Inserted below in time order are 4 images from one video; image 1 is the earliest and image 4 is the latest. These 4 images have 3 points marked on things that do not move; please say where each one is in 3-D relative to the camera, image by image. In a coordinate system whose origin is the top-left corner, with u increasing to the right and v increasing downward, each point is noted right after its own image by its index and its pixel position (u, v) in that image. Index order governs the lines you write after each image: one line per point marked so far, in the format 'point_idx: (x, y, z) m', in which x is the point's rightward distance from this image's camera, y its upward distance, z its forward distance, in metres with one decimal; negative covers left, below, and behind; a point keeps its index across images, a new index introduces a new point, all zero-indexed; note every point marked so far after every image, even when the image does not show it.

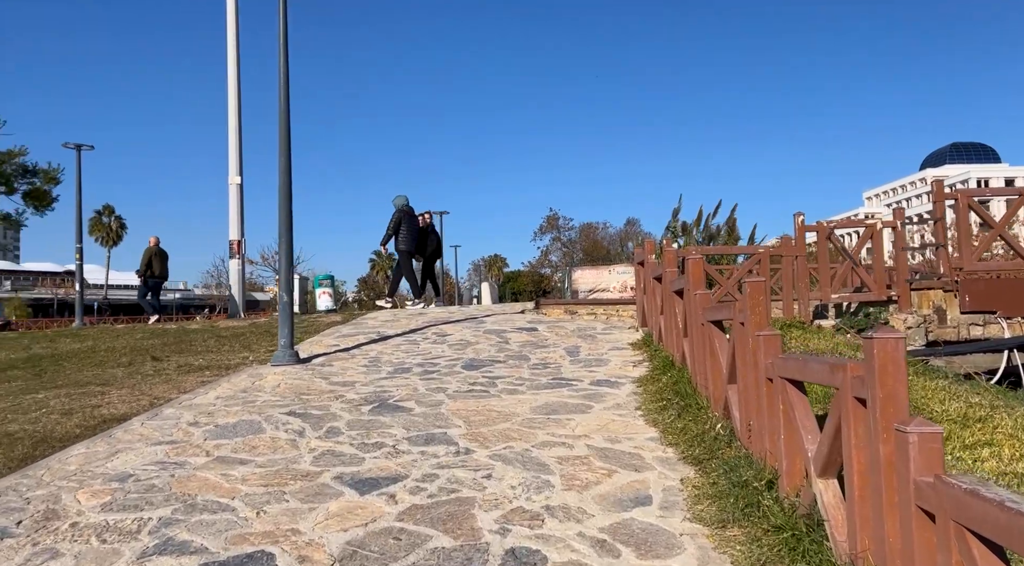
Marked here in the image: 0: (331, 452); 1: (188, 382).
0: (-1.5, -1.4, +6.5) m
1: (-4.4, -1.3, +10.3) m
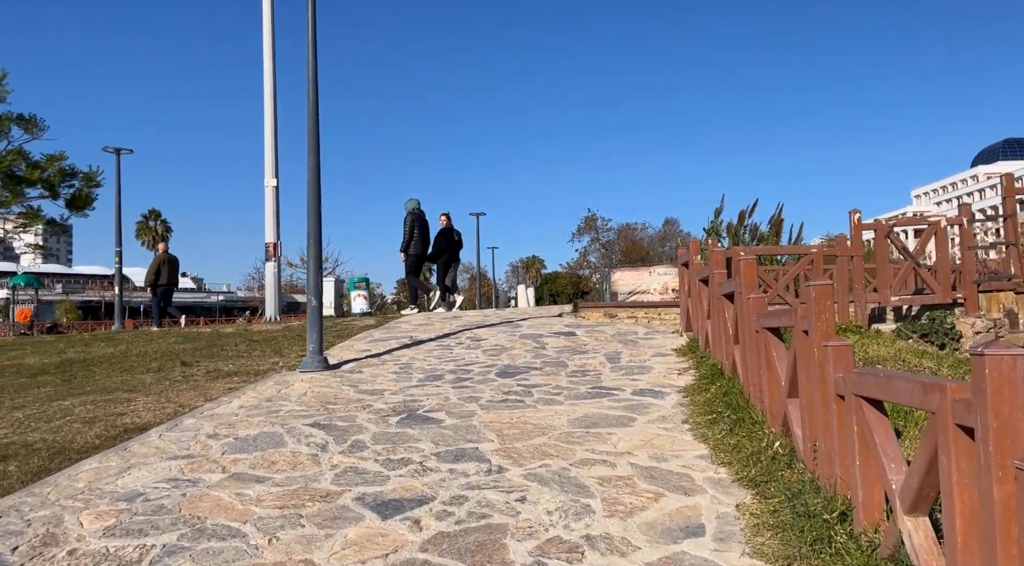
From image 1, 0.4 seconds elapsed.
0: (-1.2, -1.5, +6.1) m
1: (-3.9, -1.4, +10.0) m
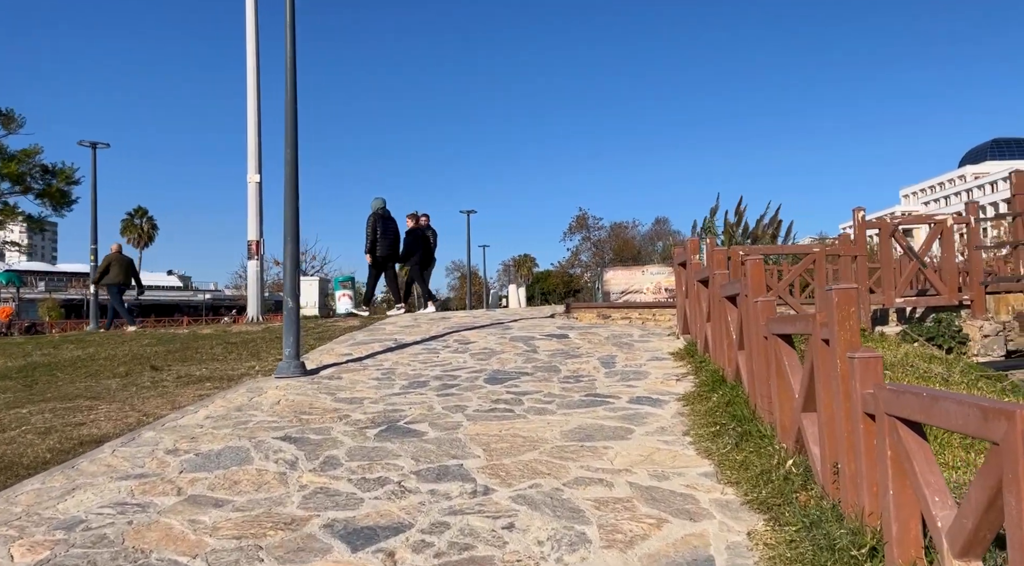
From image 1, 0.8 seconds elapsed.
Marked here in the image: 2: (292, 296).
0: (-1.3, -1.5, +5.5) m
1: (-4.0, -1.4, +9.4) m
2: (-2.8, -0.2, +9.8) m
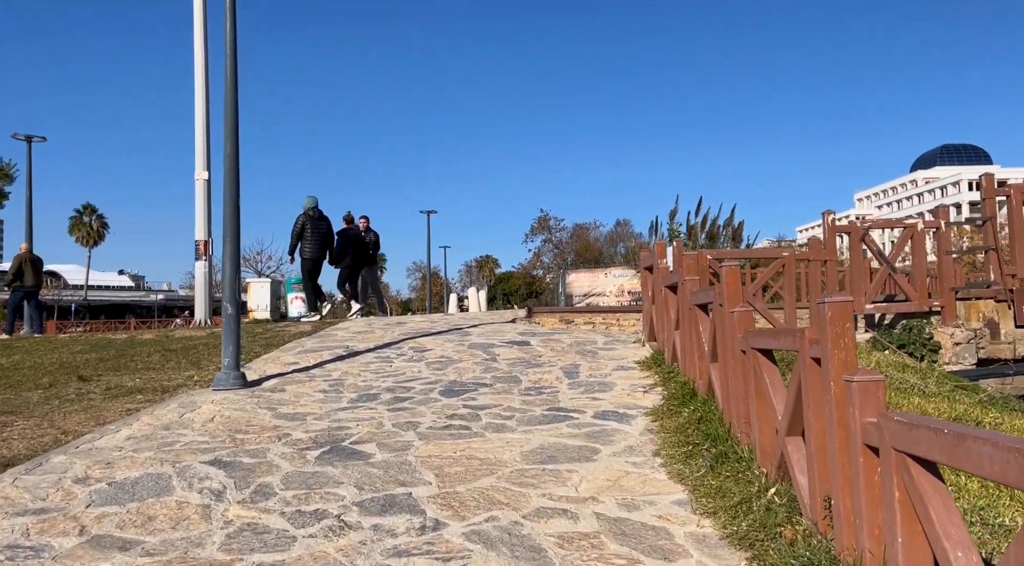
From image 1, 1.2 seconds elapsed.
0: (-1.6, -1.5, +4.8) m
1: (-4.5, -1.4, +8.6) m
2: (-3.3, -0.2, +9.1) m
